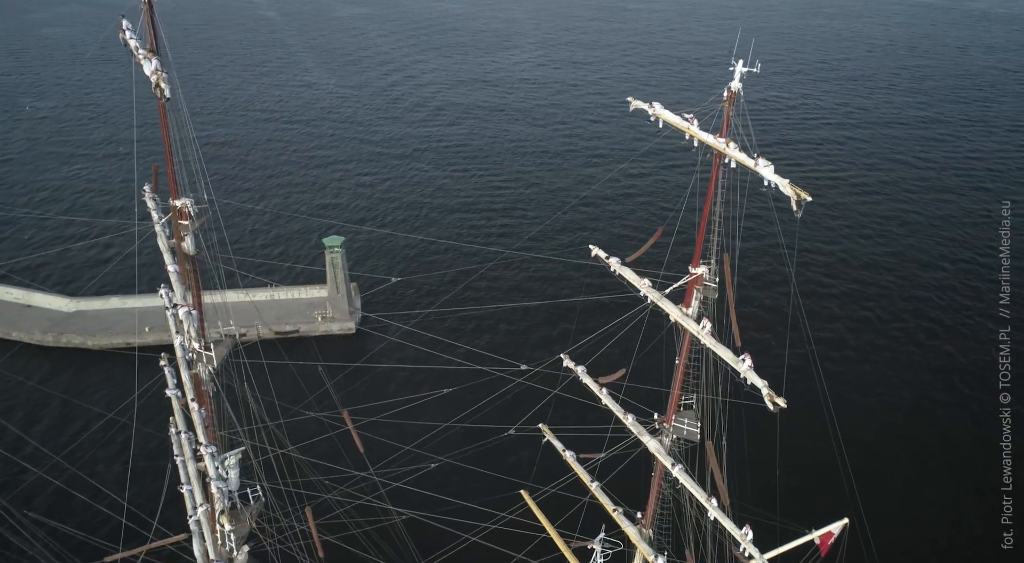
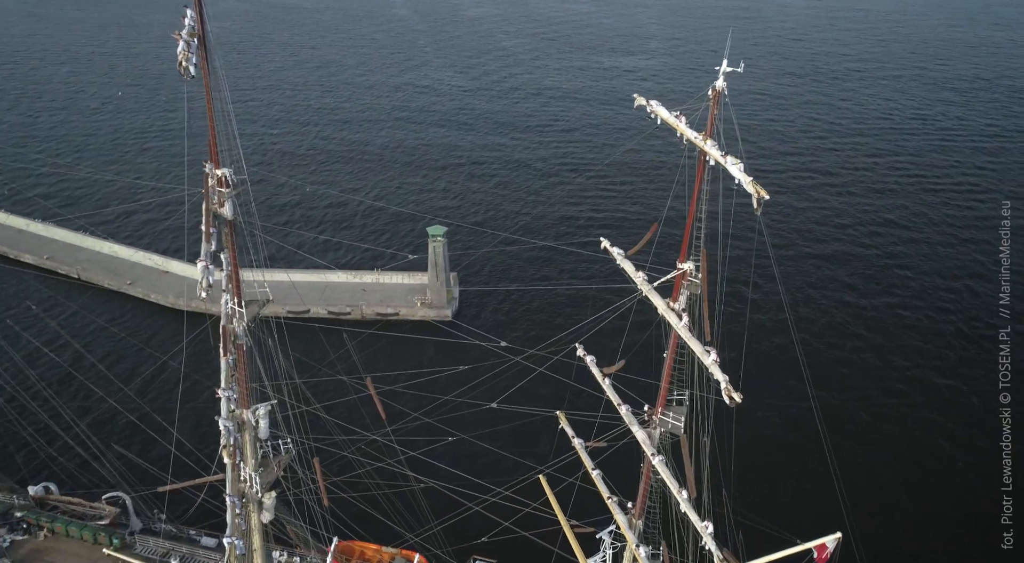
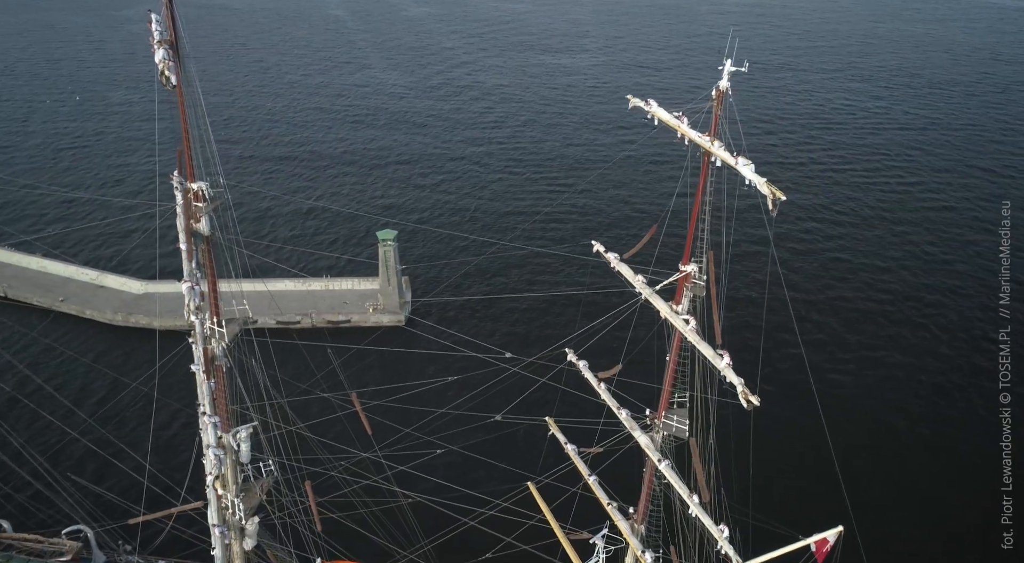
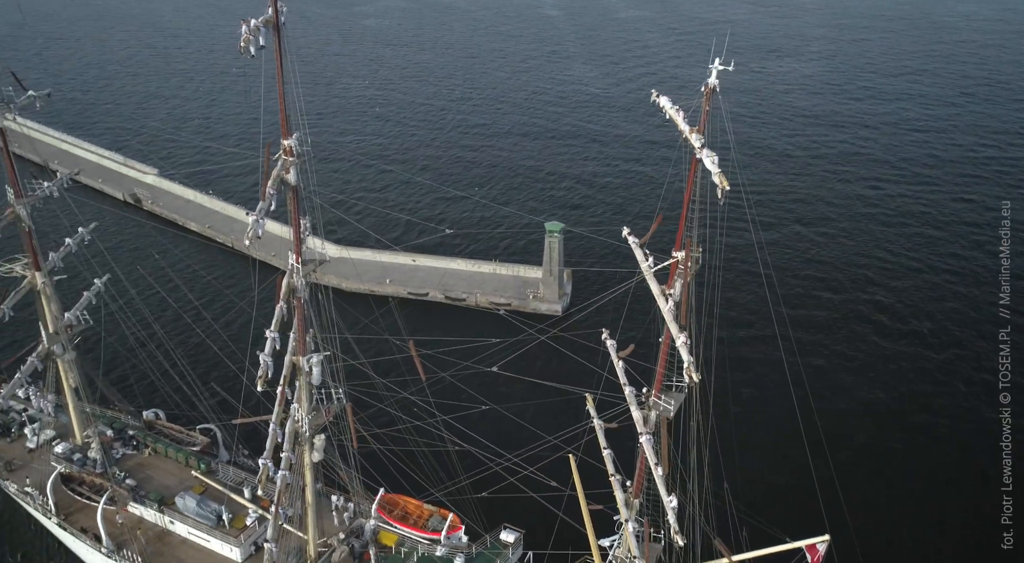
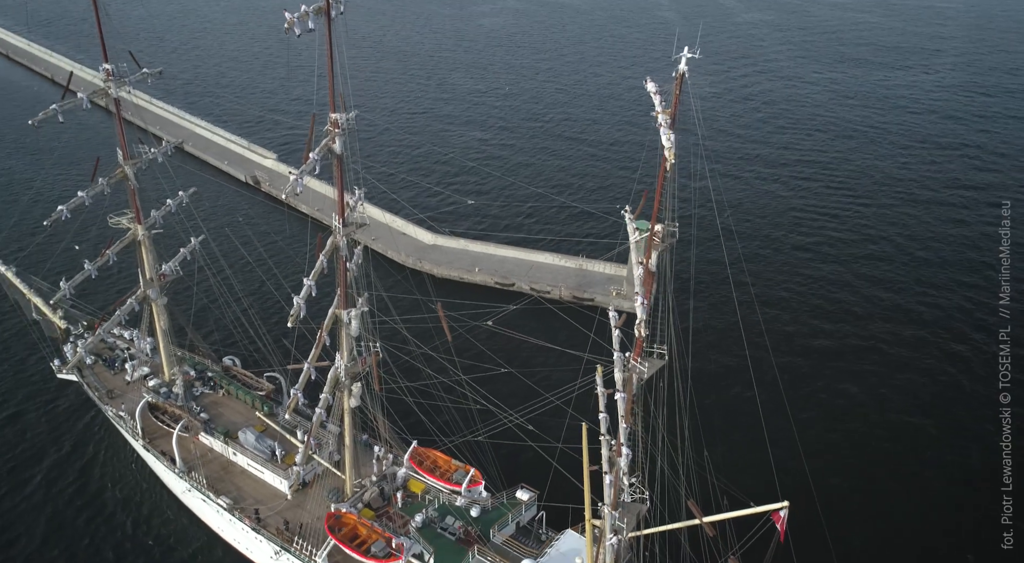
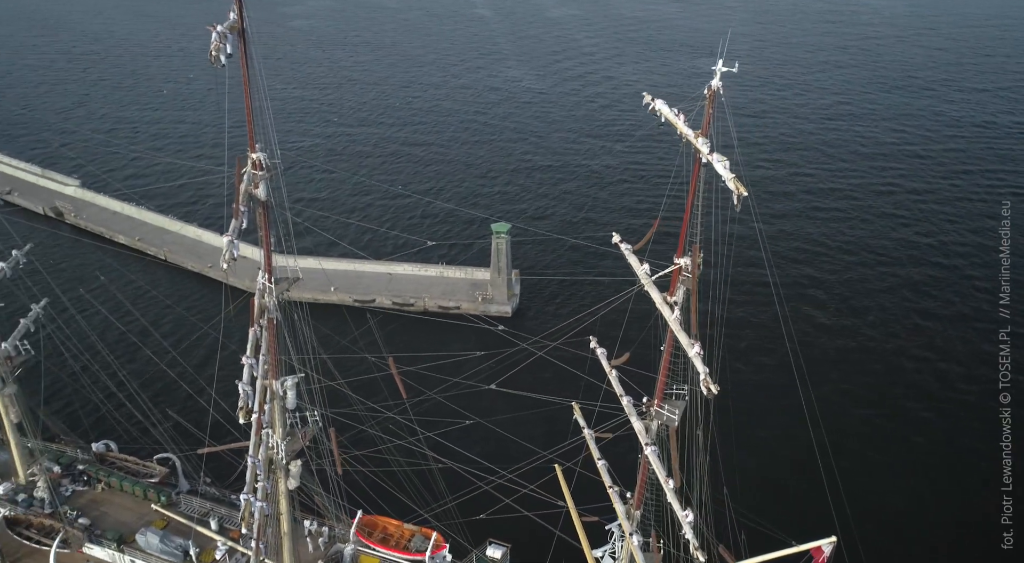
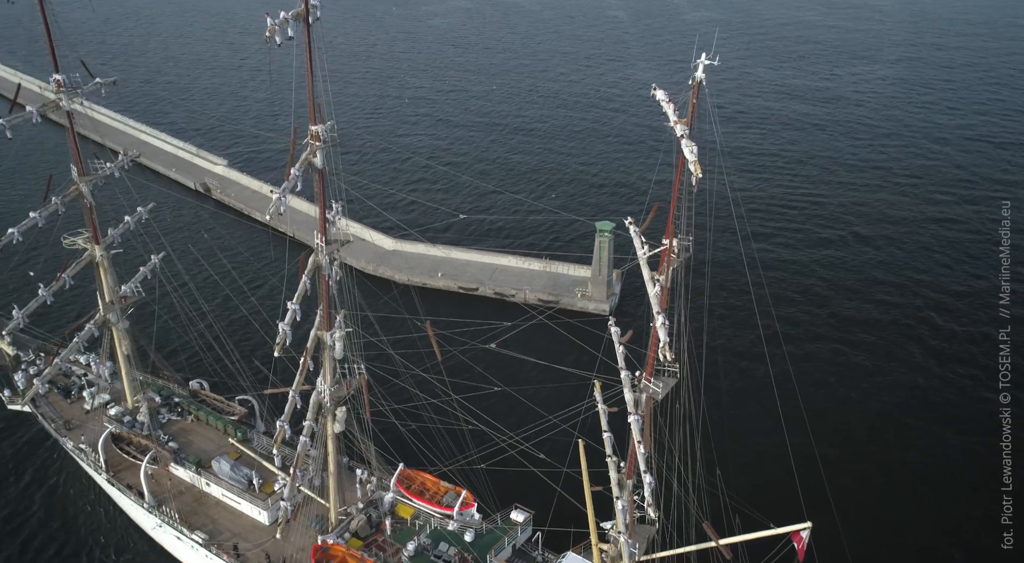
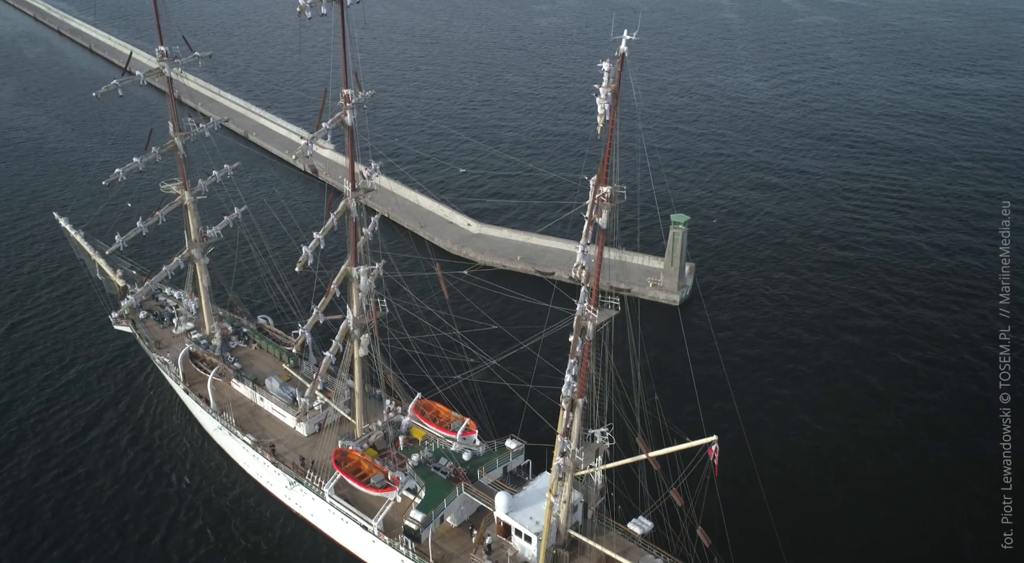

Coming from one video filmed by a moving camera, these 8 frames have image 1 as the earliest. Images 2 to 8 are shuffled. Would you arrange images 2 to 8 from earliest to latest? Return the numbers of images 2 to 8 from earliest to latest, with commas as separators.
3, 2, 6, 4, 7, 5, 8
